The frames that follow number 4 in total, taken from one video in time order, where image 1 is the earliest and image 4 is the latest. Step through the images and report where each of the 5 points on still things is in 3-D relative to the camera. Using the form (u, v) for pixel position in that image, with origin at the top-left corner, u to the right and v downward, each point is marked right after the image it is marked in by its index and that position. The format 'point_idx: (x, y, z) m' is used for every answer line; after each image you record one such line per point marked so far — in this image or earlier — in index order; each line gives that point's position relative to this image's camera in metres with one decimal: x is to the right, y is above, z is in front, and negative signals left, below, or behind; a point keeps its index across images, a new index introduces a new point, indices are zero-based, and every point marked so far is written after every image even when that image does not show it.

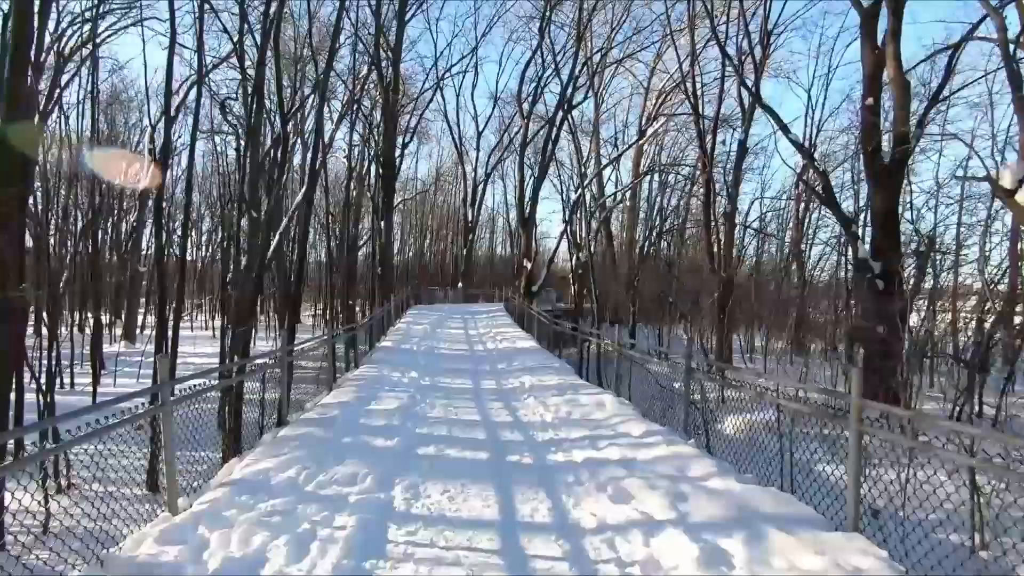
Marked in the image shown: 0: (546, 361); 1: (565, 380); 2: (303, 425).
0: (+0.6, -1.3, +11.3) m
1: (+0.7, -1.3, +9.1) m
2: (-1.9, -1.3, +6.0) m
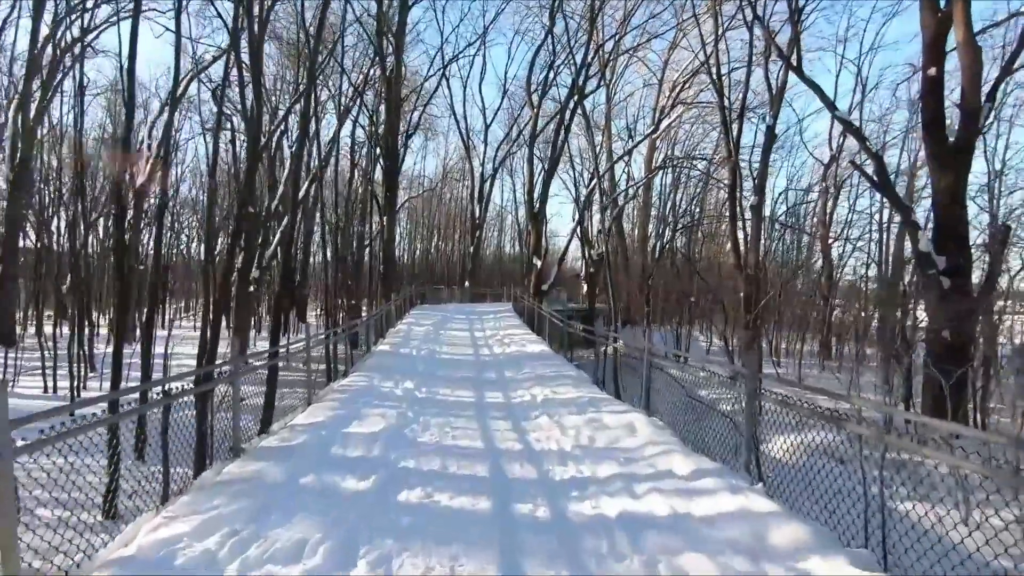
0: (+0.7, -1.2, +10.0) m
1: (+0.8, -1.2, +7.8) m
2: (-1.8, -1.2, +4.8) m
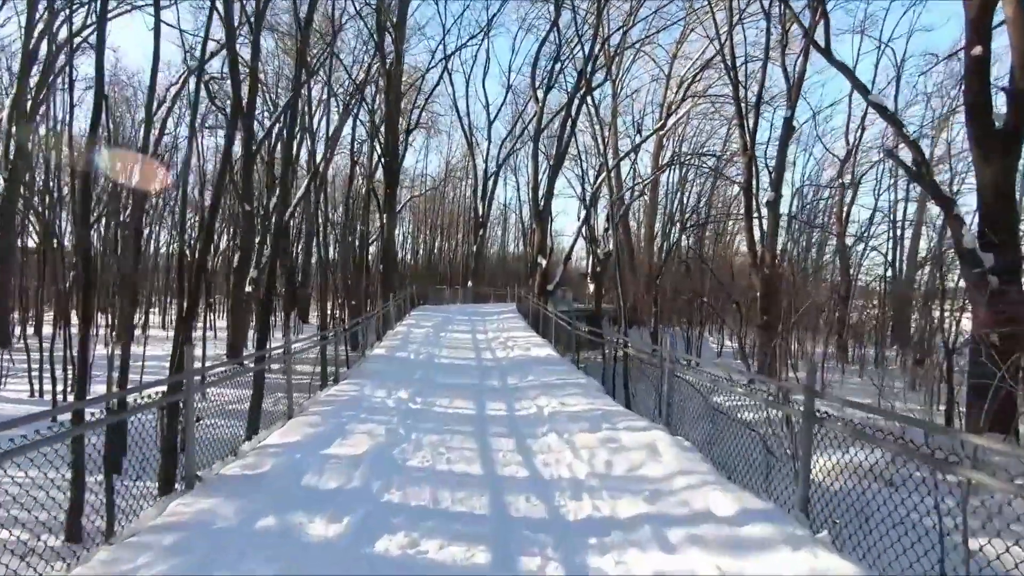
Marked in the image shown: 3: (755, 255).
0: (+0.8, -1.2, +9.3) m
1: (+0.9, -1.2, +7.0) m
2: (-1.8, -1.2, +4.0) m
3: (+5.6, +0.8, +15.3) m
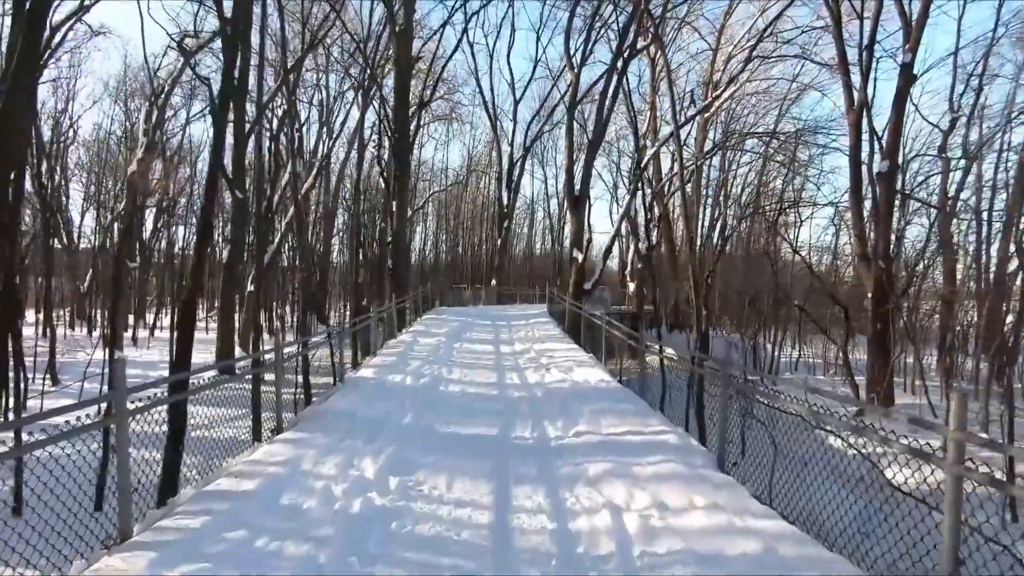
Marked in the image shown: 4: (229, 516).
0: (+1.1, -1.2, +5.8) m
1: (+1.2, -1.2, +3.5) m
2: (-1.6, -1.2, +0.7) m
3: (+6.2, +0.8, +11.6) m
4: (-1.5, -1.2, +3.5) m
